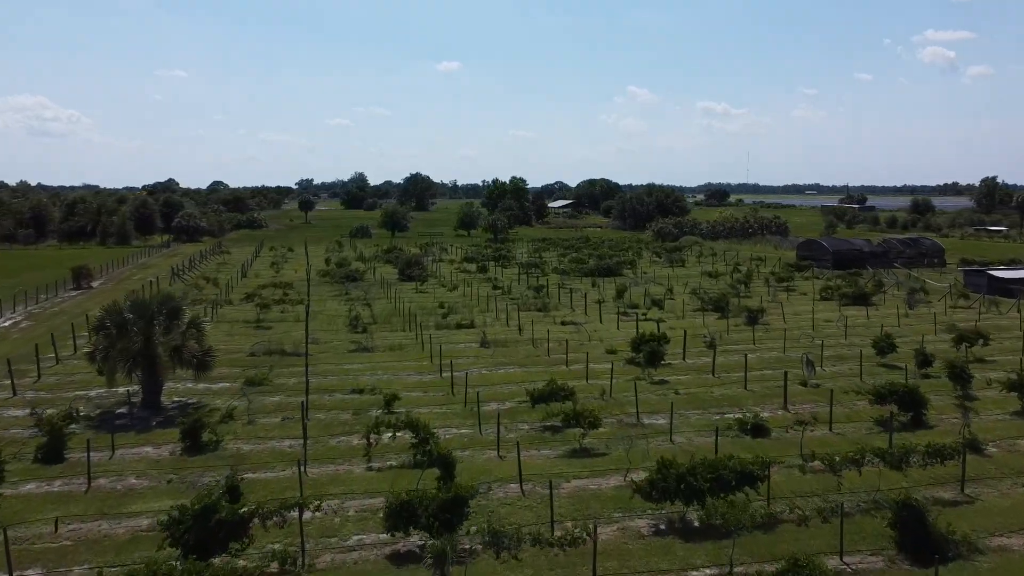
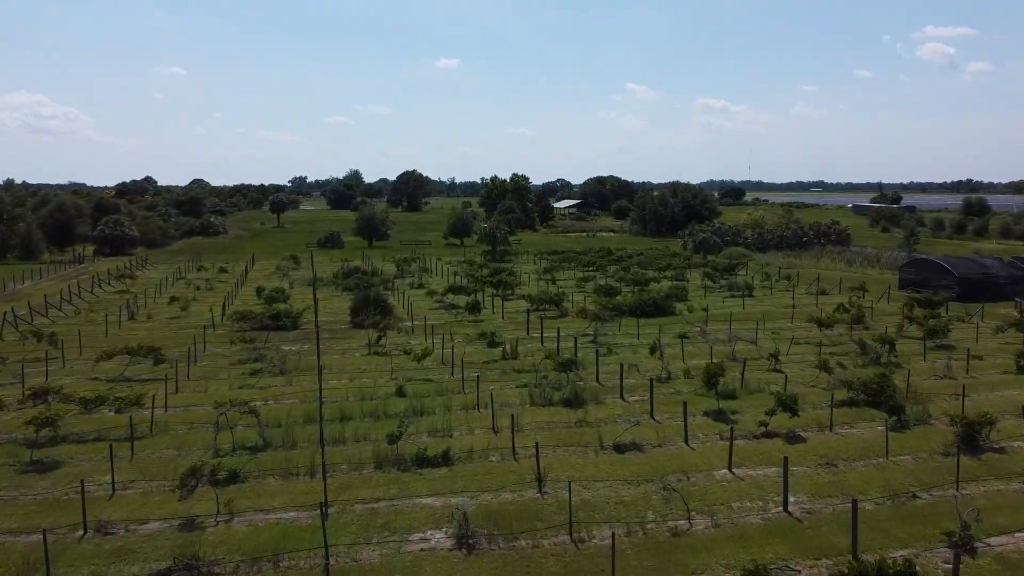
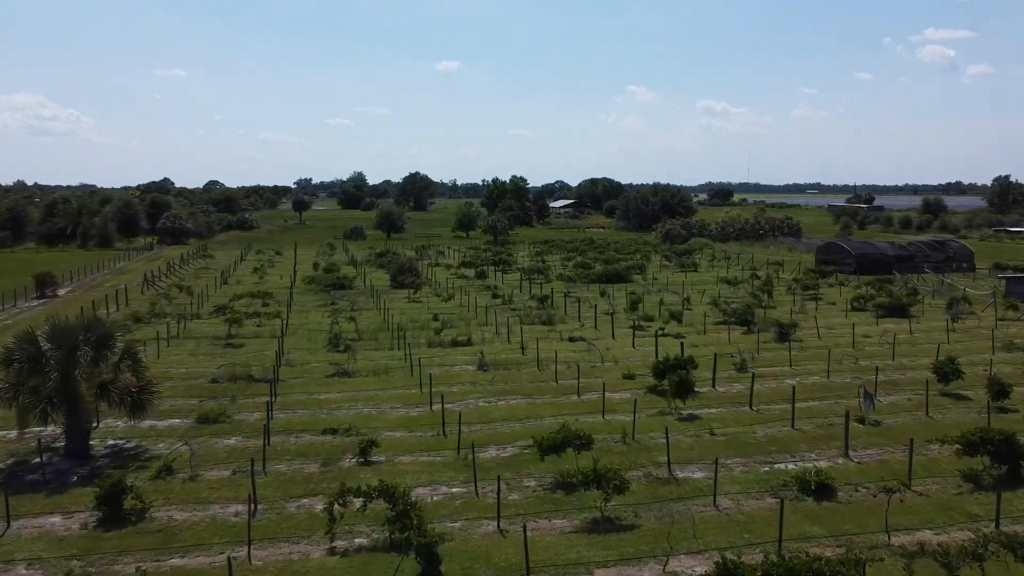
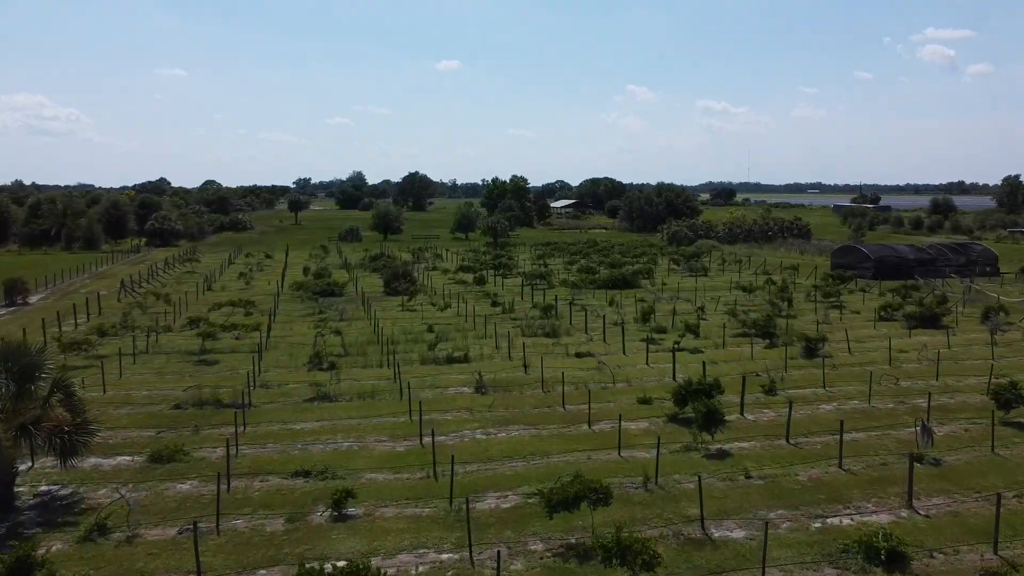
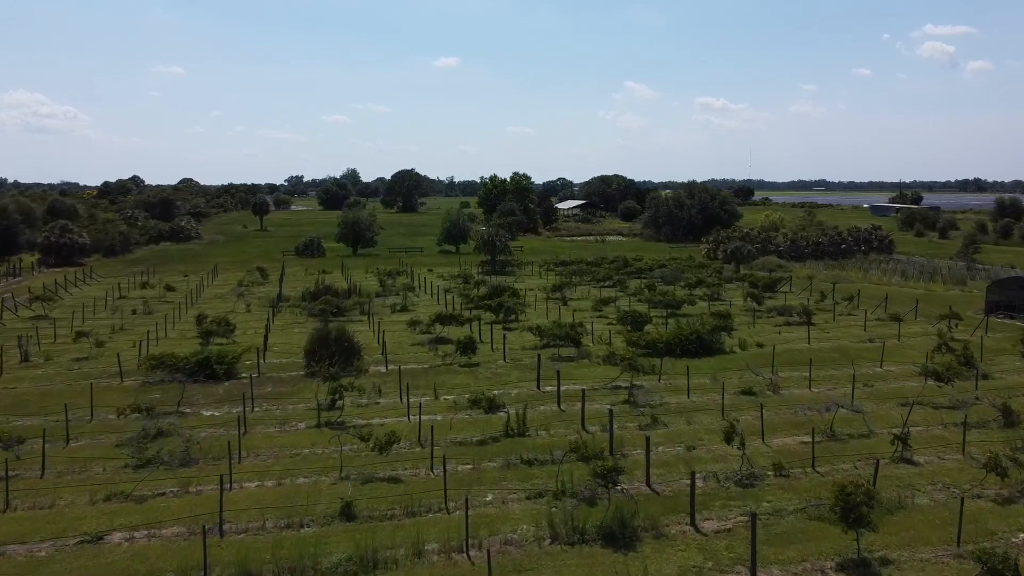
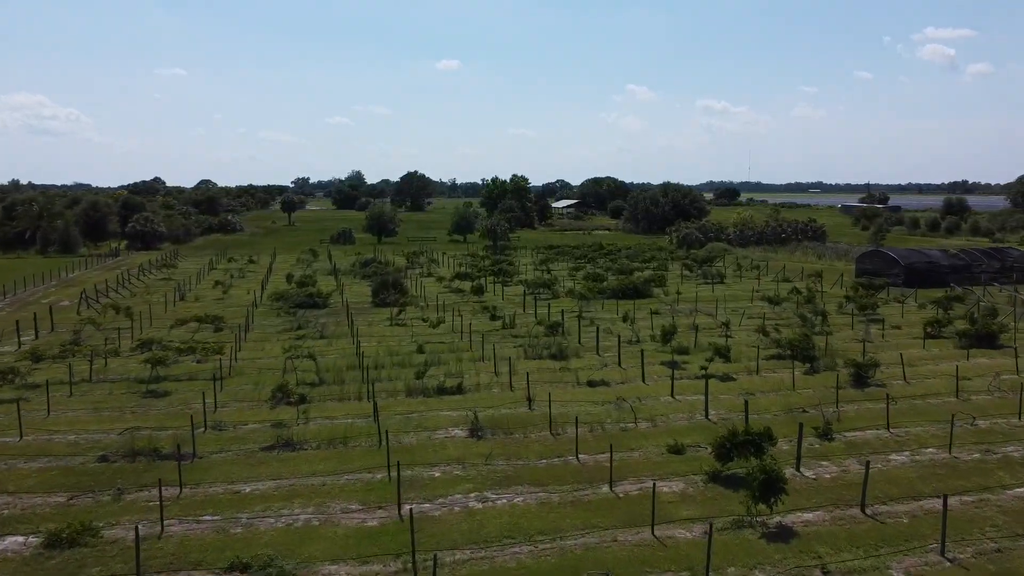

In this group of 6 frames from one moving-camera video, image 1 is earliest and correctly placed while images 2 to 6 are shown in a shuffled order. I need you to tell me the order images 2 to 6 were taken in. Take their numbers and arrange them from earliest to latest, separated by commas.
3, 4, 6, 2, 5
